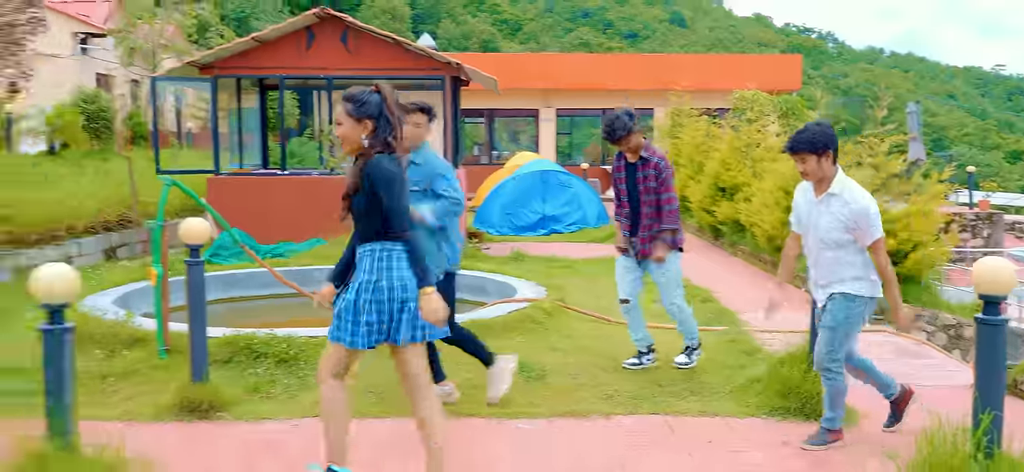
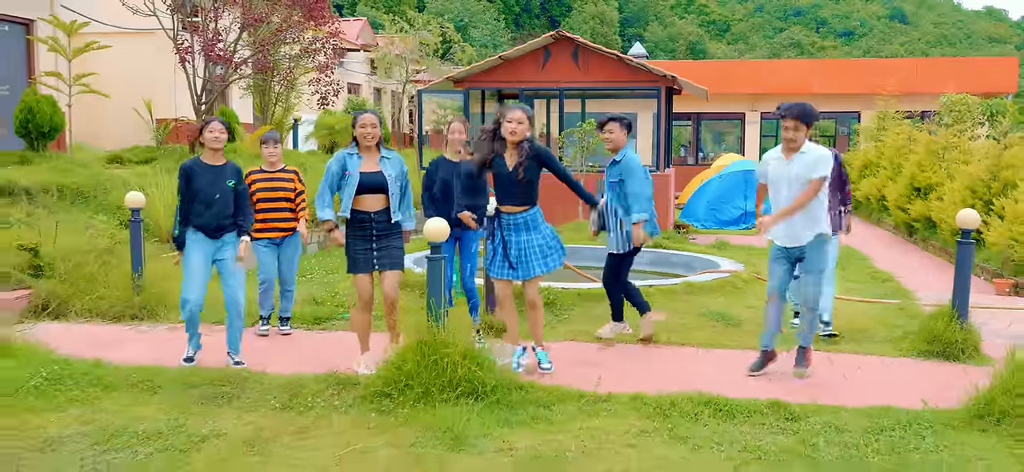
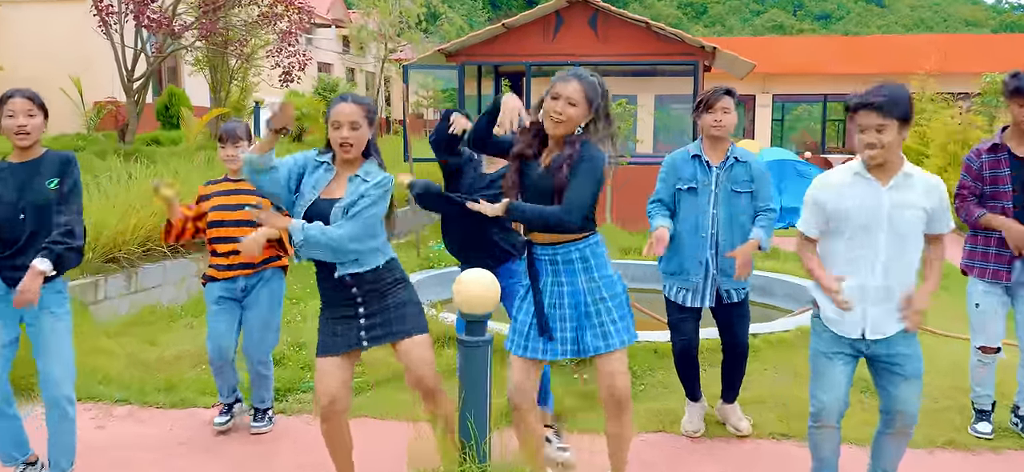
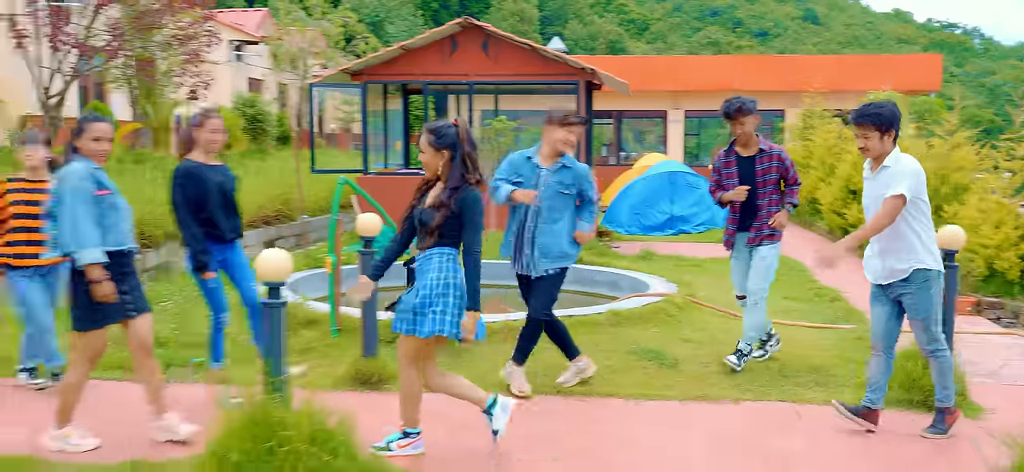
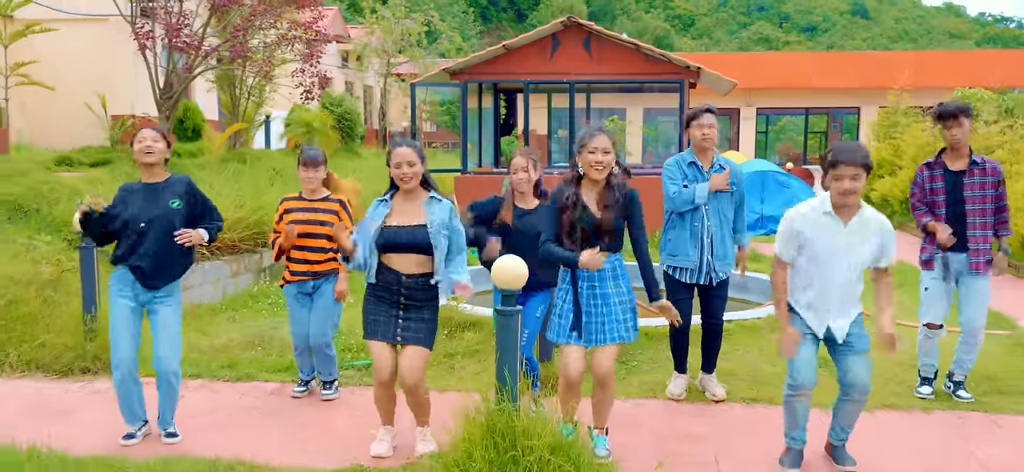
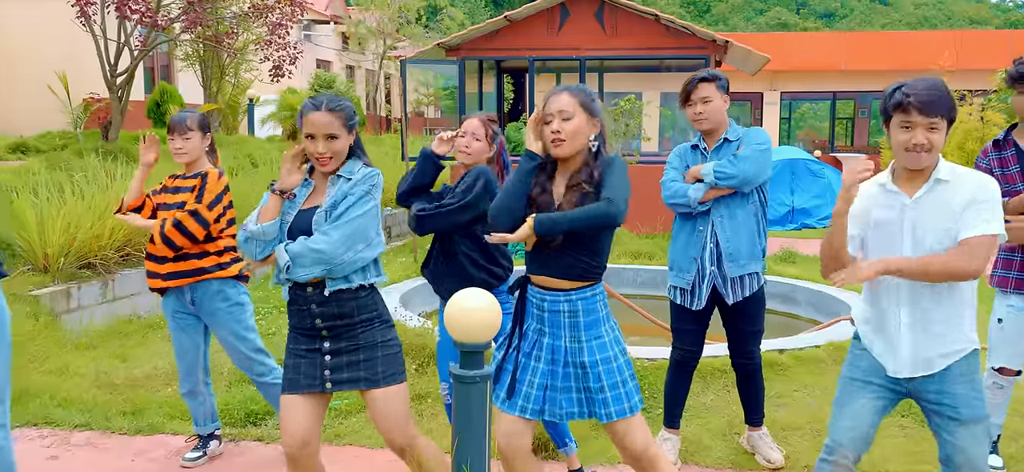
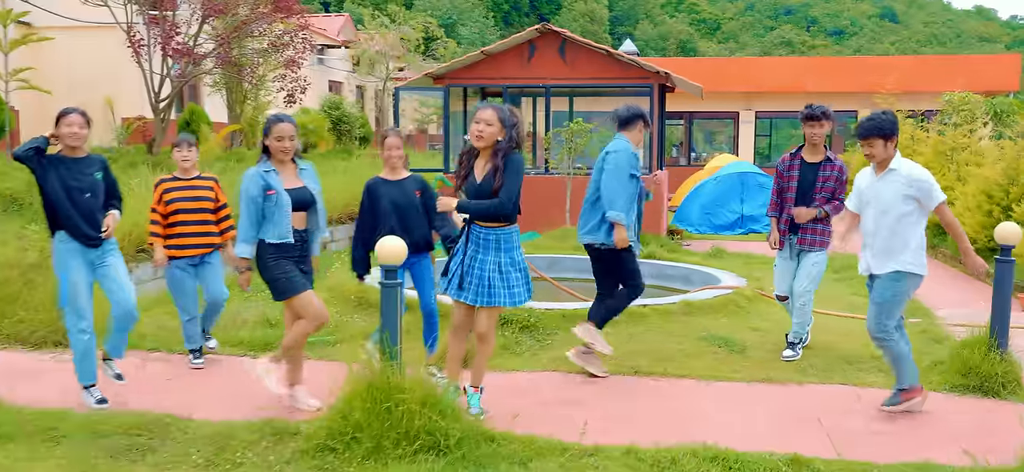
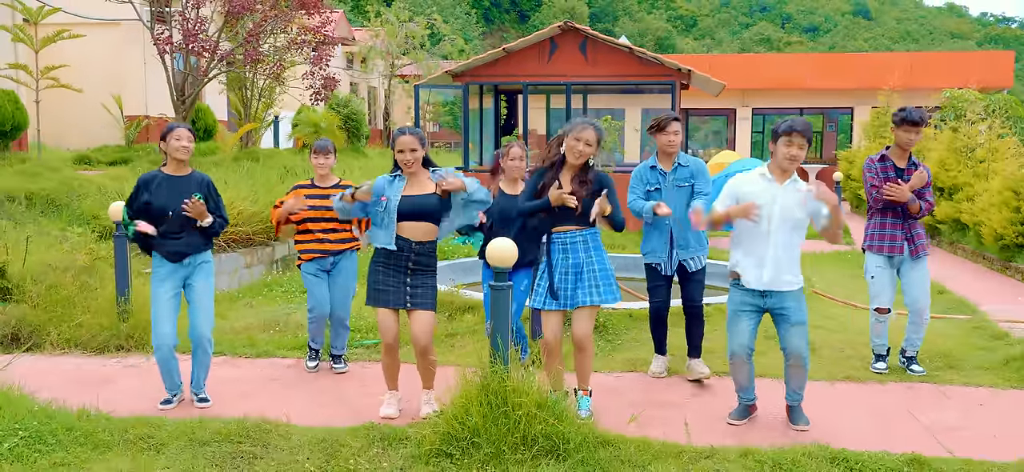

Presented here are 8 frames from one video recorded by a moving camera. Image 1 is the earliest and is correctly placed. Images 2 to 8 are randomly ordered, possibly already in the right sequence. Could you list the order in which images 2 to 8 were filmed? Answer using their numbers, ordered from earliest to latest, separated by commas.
4, 7, 2, 5, 8, 3, 6
